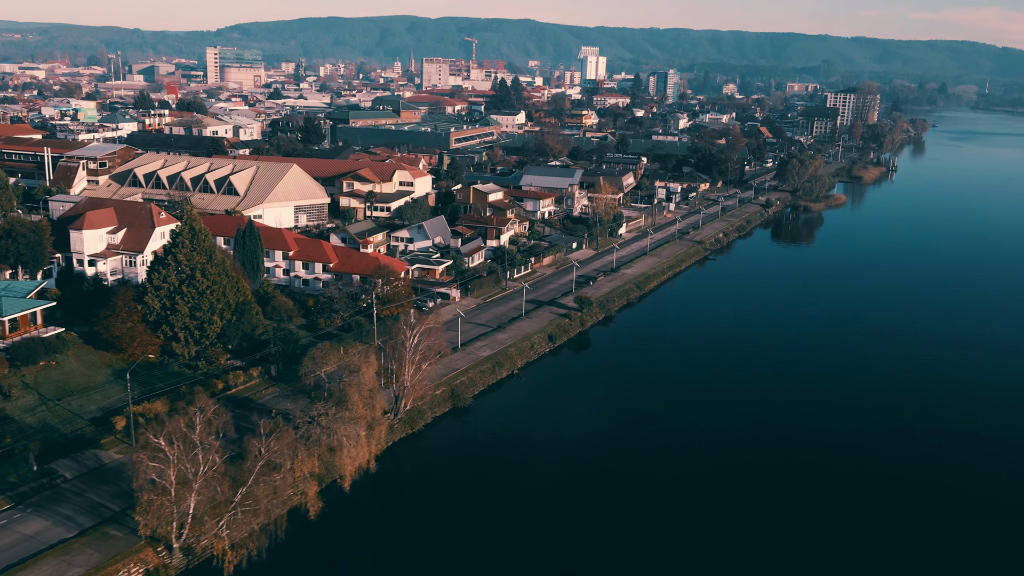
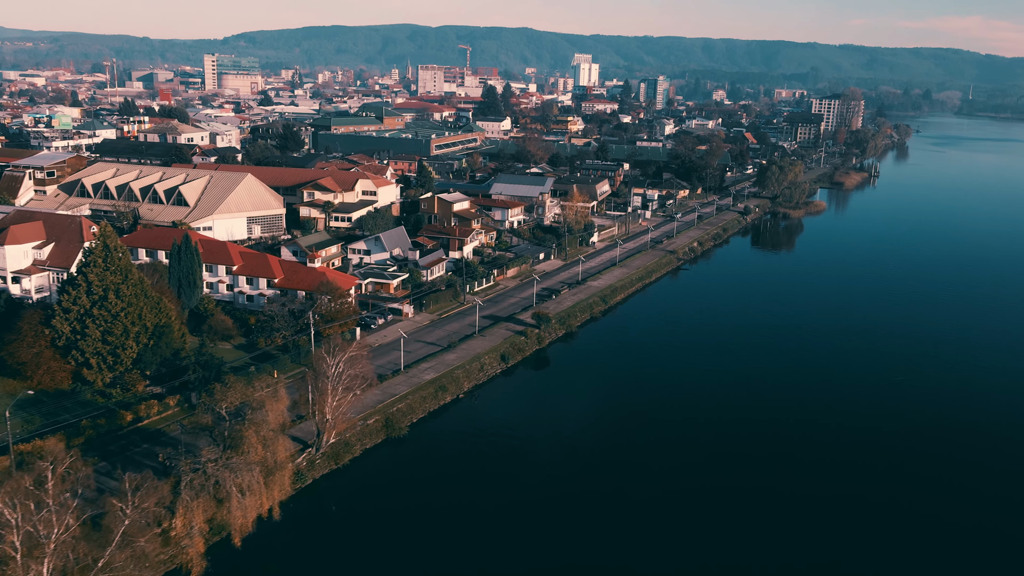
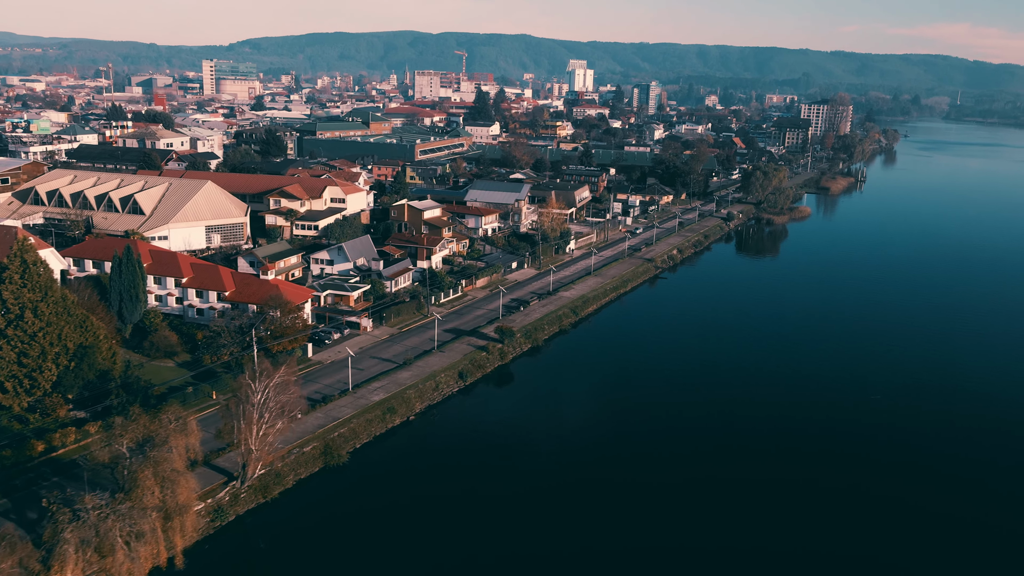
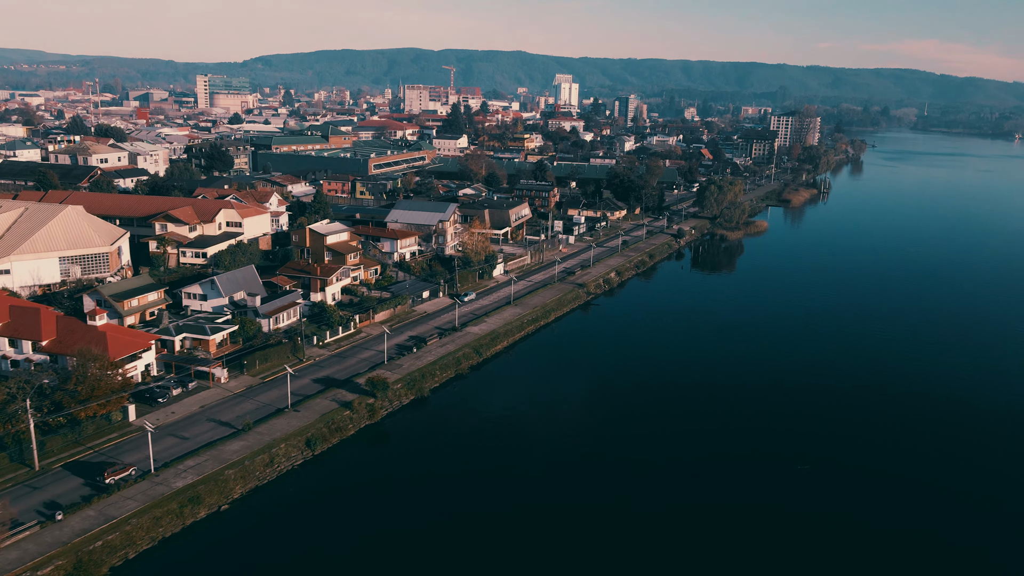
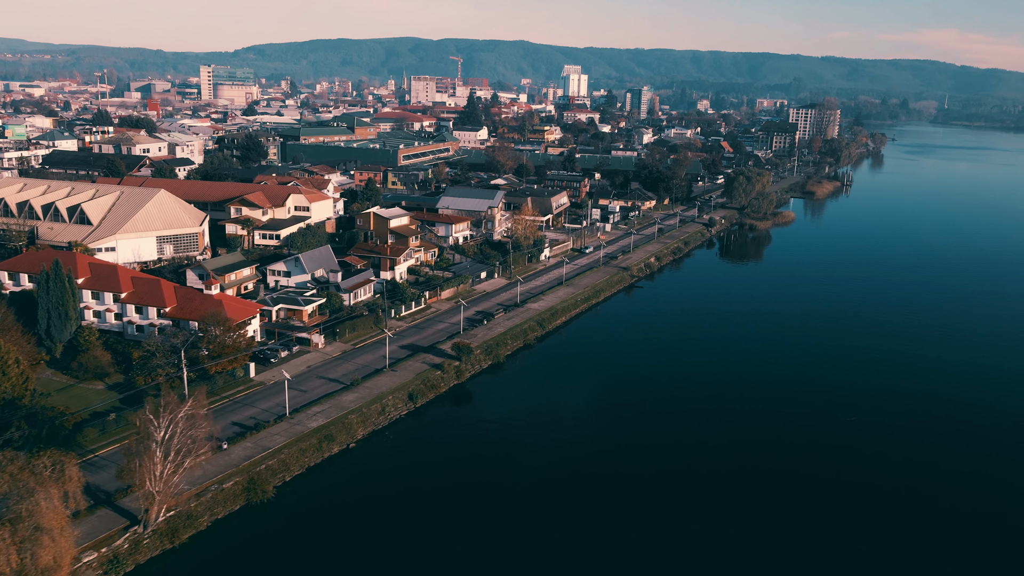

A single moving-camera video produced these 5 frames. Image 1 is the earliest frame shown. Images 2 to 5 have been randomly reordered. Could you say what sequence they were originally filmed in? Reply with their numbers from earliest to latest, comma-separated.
2, 3, 5, 4
